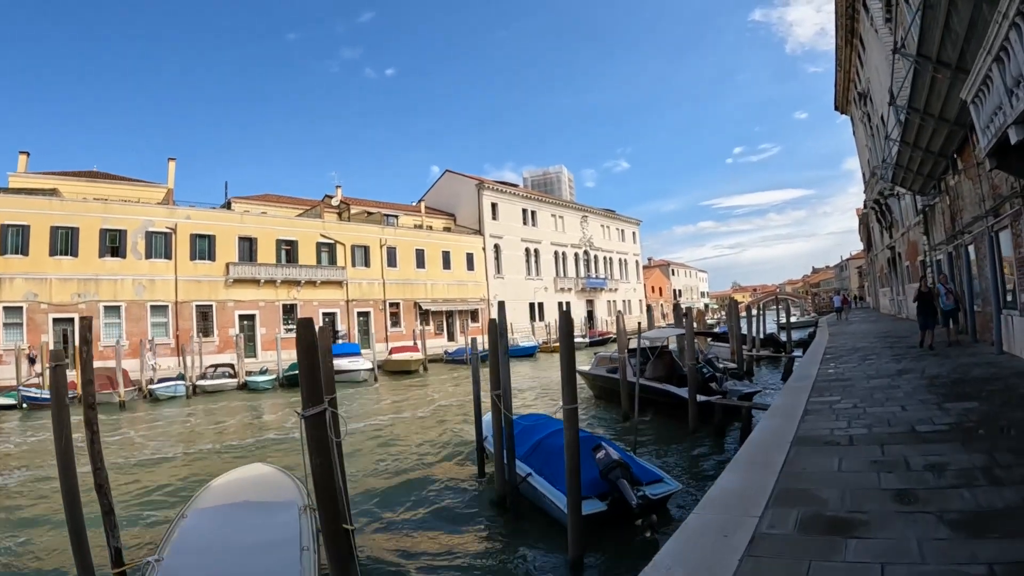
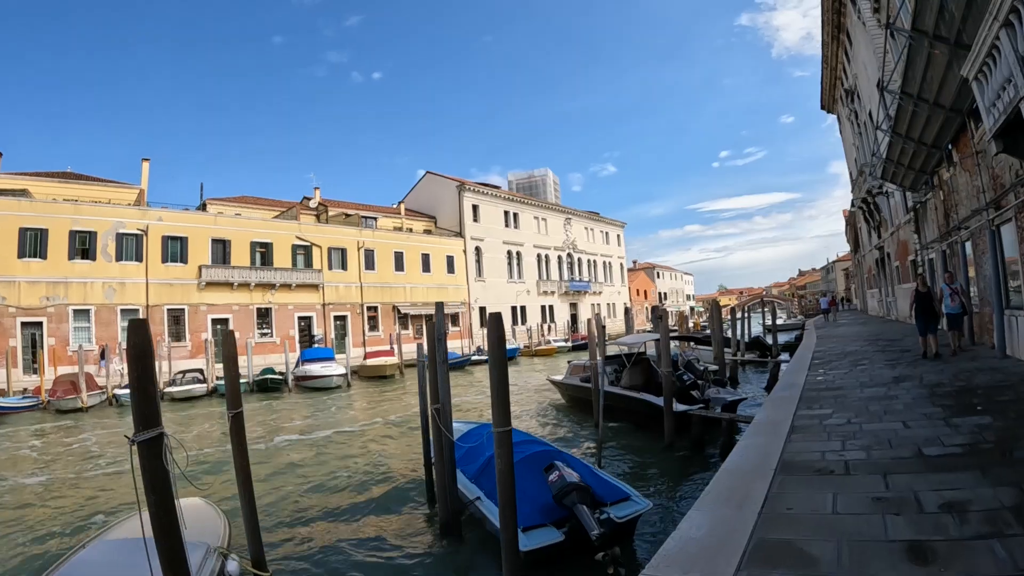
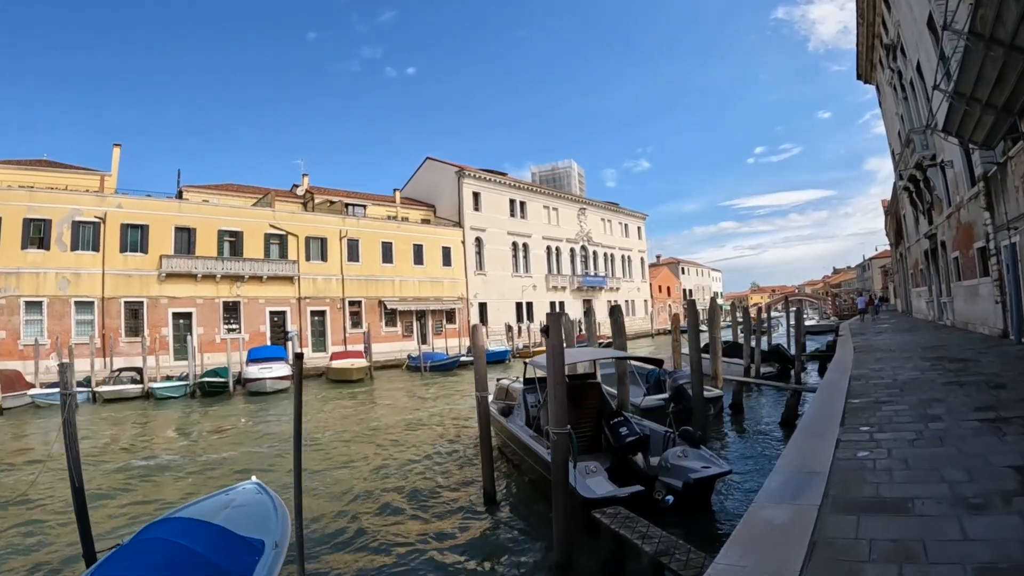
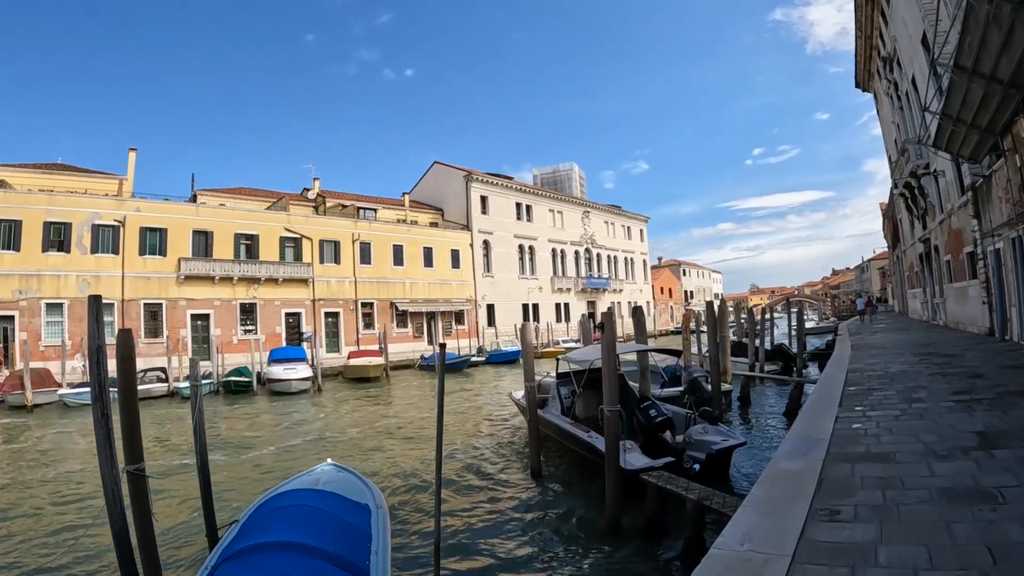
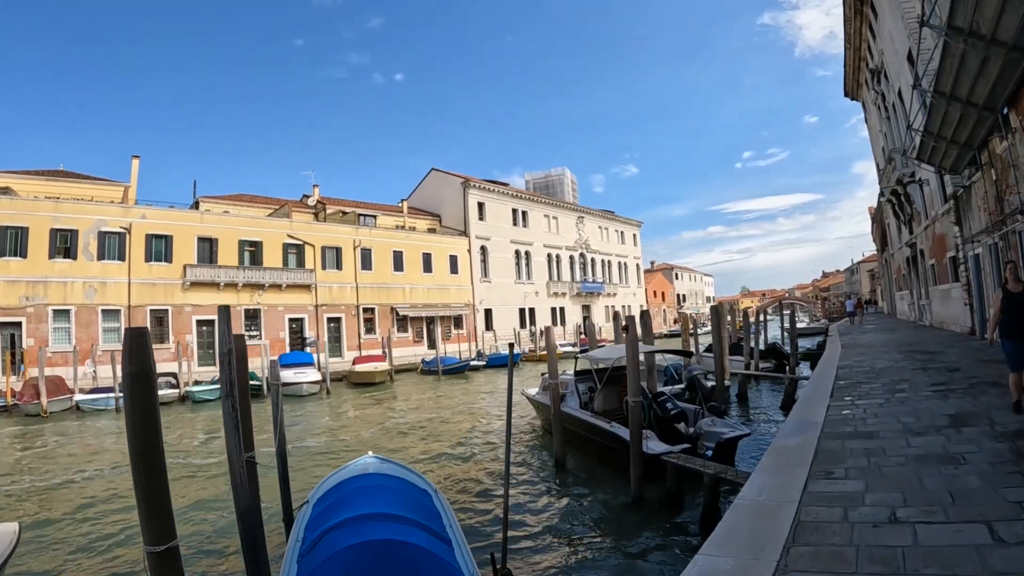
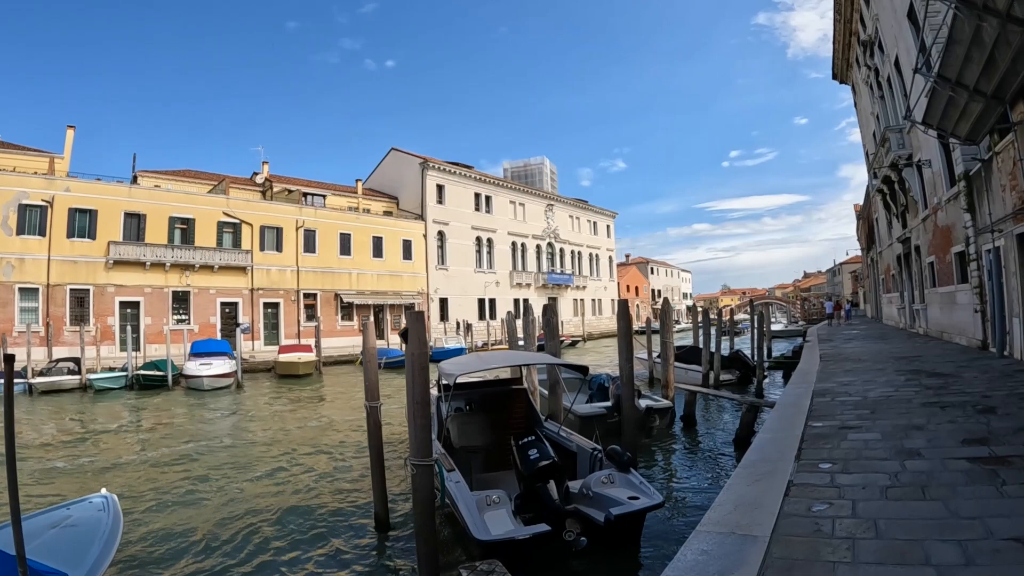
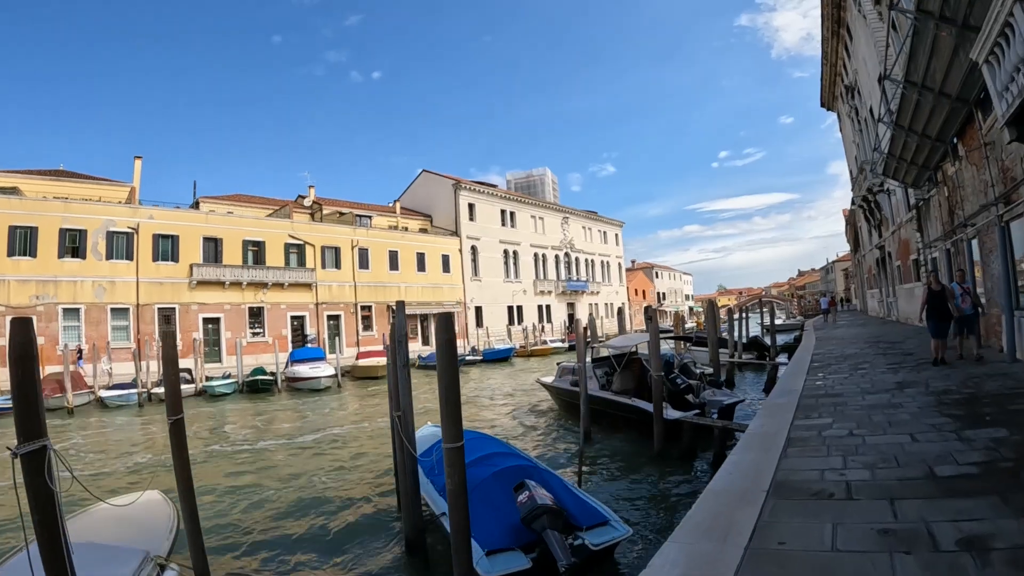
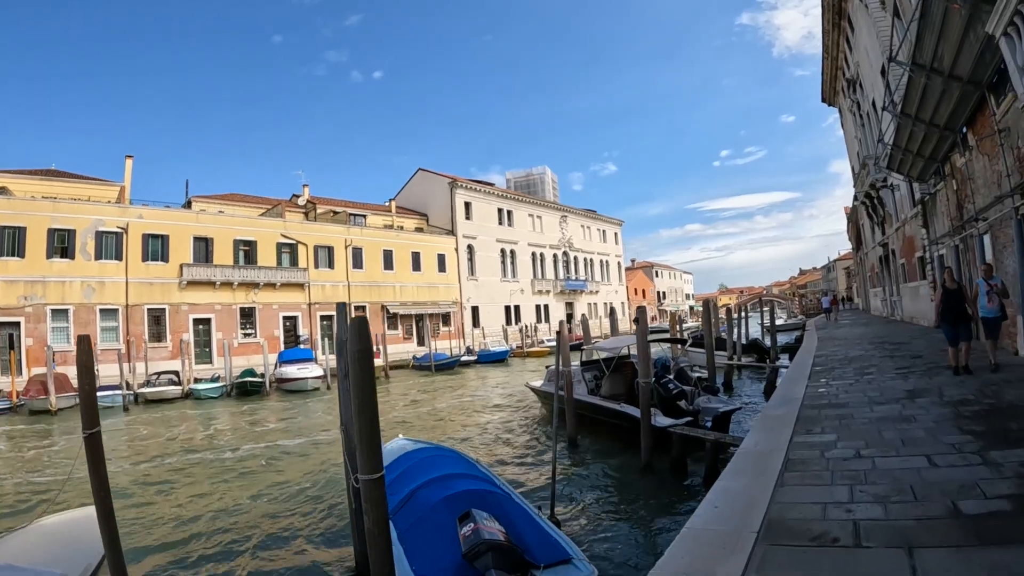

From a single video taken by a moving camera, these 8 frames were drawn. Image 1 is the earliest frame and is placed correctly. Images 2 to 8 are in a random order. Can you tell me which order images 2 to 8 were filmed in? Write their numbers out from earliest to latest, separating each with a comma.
2, 7, 8, 5, 4, 3, 6
